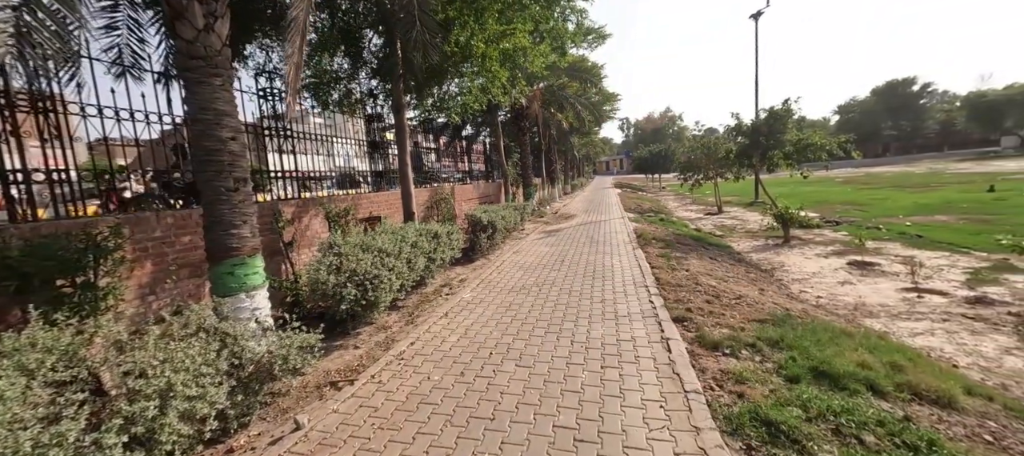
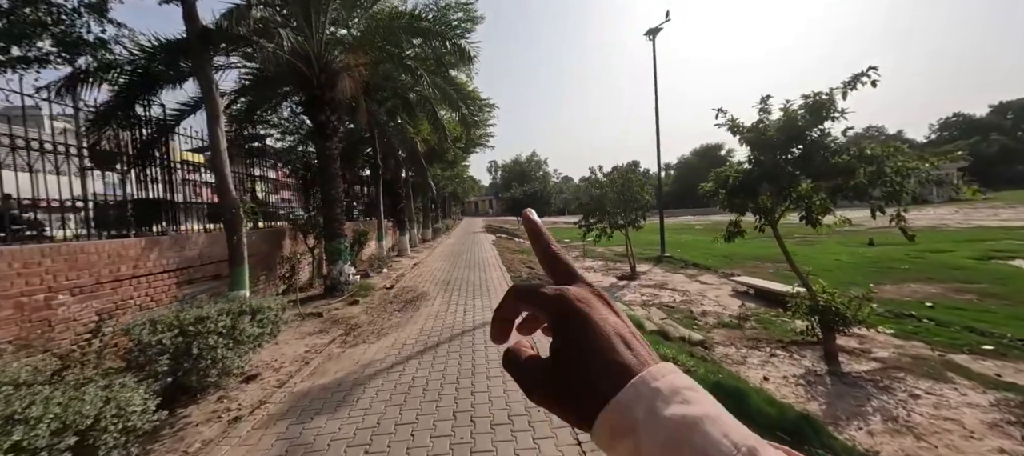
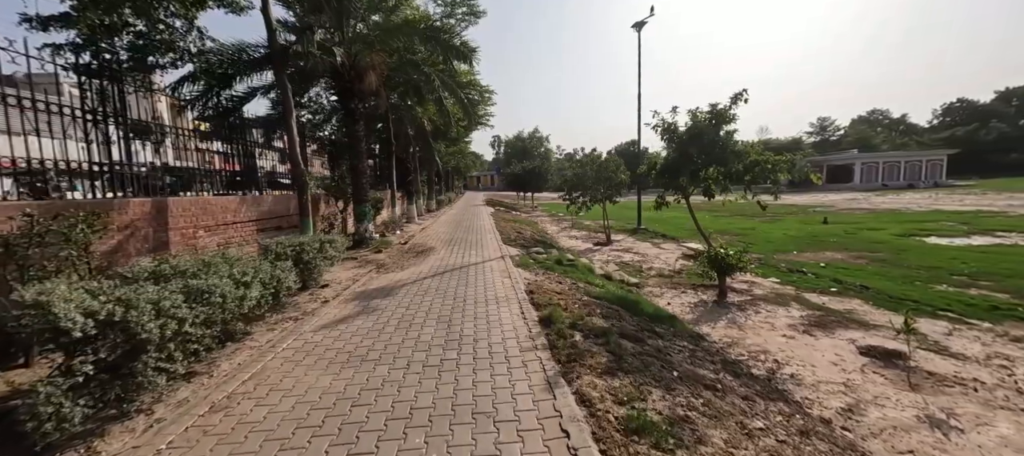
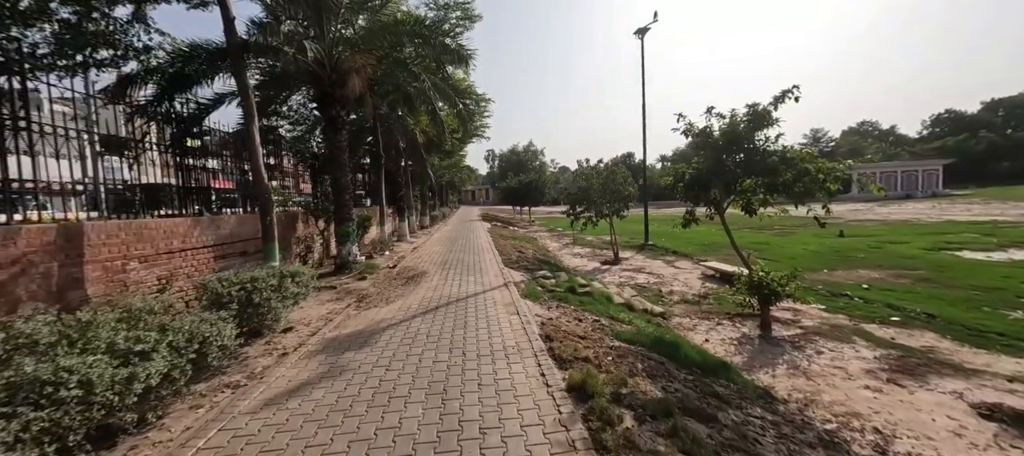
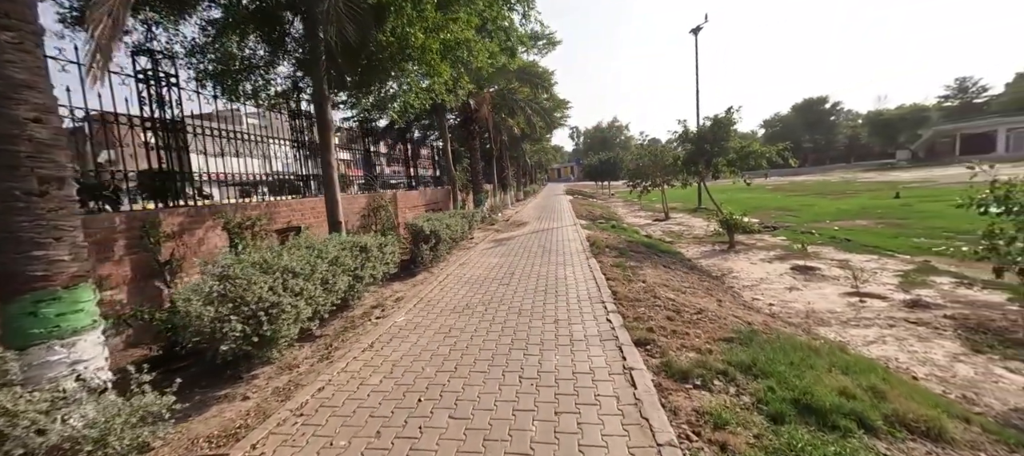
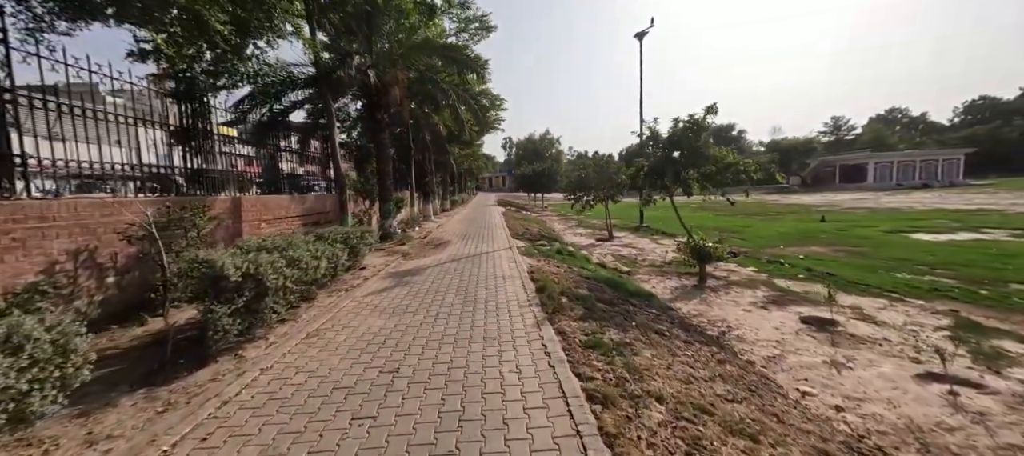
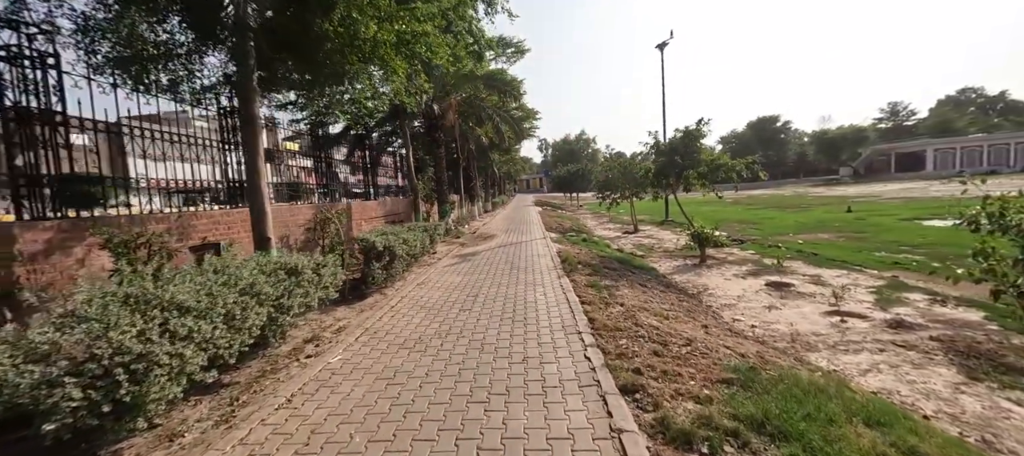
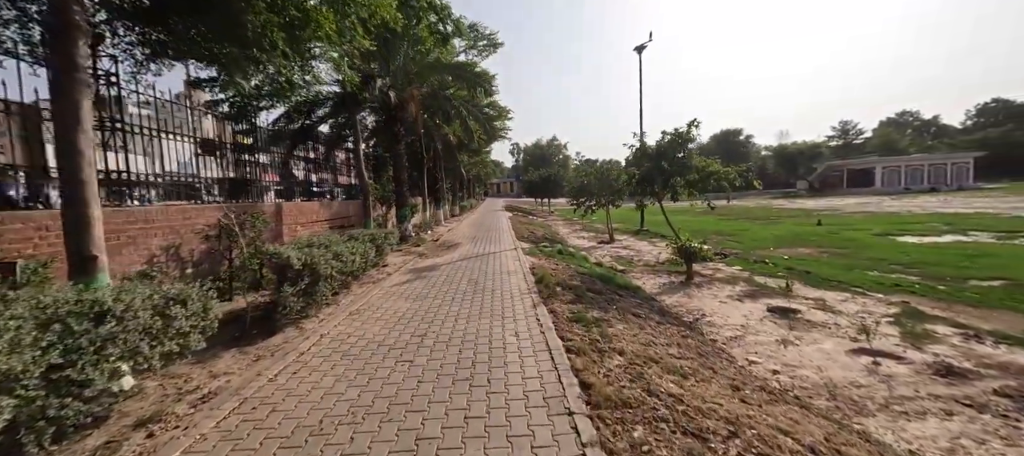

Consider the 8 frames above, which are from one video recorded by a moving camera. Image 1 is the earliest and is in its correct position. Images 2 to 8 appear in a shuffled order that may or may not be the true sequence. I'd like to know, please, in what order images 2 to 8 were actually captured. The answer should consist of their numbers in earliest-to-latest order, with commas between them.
5, 7, 8, 6, 3, 4, 2
